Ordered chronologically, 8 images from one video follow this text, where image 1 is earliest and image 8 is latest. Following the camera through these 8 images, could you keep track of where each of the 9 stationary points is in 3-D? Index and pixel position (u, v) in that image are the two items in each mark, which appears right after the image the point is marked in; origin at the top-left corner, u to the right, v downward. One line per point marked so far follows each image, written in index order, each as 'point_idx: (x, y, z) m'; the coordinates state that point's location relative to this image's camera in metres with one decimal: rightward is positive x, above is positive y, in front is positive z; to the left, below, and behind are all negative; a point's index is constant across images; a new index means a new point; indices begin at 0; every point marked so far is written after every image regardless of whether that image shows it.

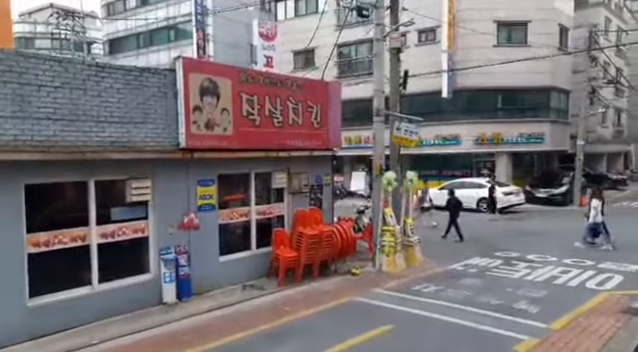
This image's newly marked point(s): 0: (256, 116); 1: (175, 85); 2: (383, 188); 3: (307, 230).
0: (-1.1, +1.0, +8.8) m
1: (-2.2, +1.4, +7.7) m
2: (+1.3, -0.3, +10.3) m
3: (-0.2, -1.0, +9.2) m
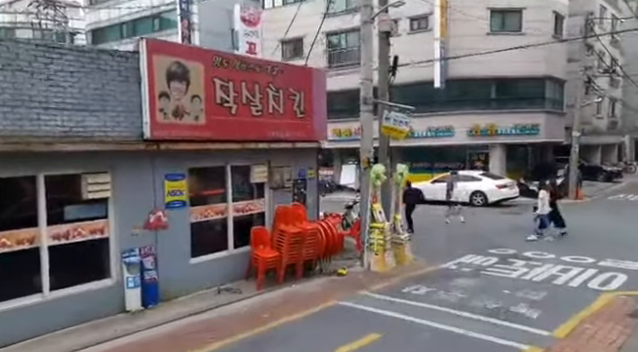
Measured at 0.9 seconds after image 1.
0: (-1.4, +1.1, +8.0) m
1: (-2.5, +1.5, +6.9) m
2: (+1.0, -0.1, +9.5) m
3: (-0.5, -0.9, +8.5) m
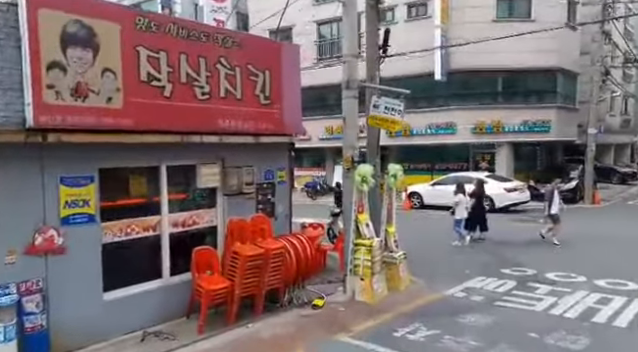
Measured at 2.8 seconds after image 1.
0: (-1.8, +1.1, +6.0) m
1: (-2.9, +1.4, +4.9) m
2: (+0.6, -0.2, +7.5) m
3: (-0.9, -0.9, +6.5) m
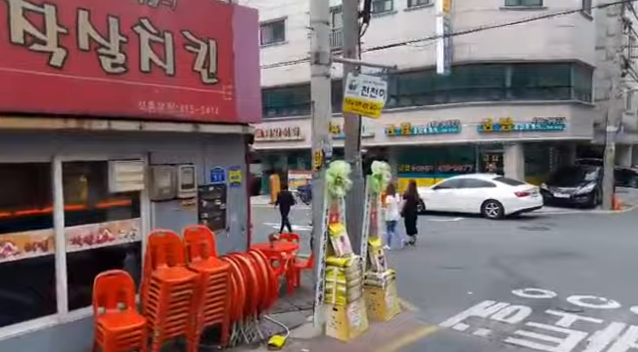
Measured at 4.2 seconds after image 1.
0: (-2.3, +1.1, +4.4) m
1: (-3.4, +1.4, +3.3) m
2: (+0.1, -0.2, +5.9) m
3: (-1.4, -0.9, +4.8) m
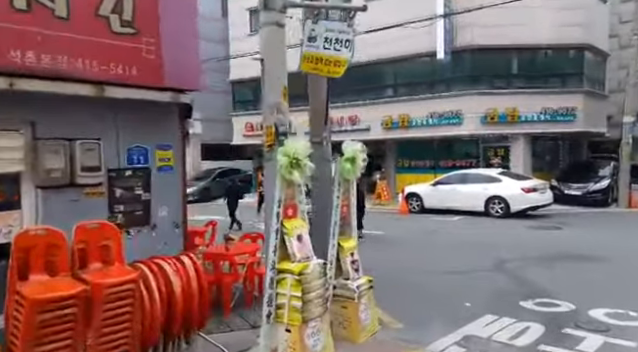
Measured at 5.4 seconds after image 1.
0: (-2.8, +1.3, +3.0) m
1: (-3.9, +1.6, +2.0) m
2: (-0.3, 0.0, +4.5) m
3: (-1.9, -0.7, +3.5) m
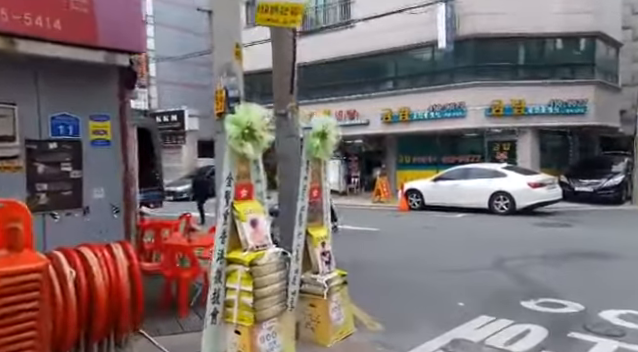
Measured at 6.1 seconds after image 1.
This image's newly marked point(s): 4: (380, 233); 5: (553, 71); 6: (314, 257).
0: (-3.1, +1.5, +2.4) m
1: (-4.2, +1.8, +1.3) m
2: (-0.7, +0.2, +3.8) m
3: (-2.2, -0.5, +2.8) m
4: (+1.3, -1.2, +10.6) m
5: (+7.7, +3.4, +16.5) m
6: (0.0, -0.7, +4.4) m
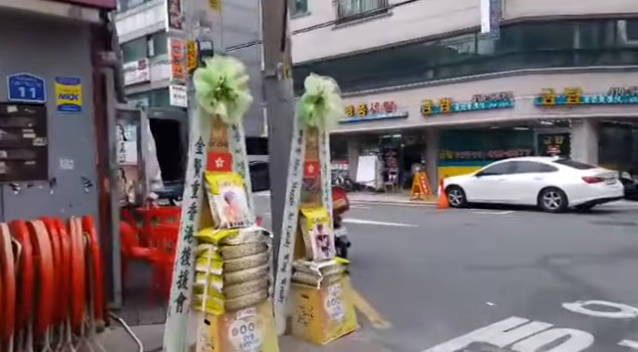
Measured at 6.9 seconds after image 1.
0: (-3.3, +1.7, +2.2) m
1: (-4.6, +2.1, +1.2) m
2: (-0.8, +0.4, +3.3) m
3: (-2.4, -0.3, +2.5) m
4: (+1.9, -1.0, +9.9) m
5: (+8.8, +3.5, +15.1) m
6: (-0.1, -0.5, +3.9) m
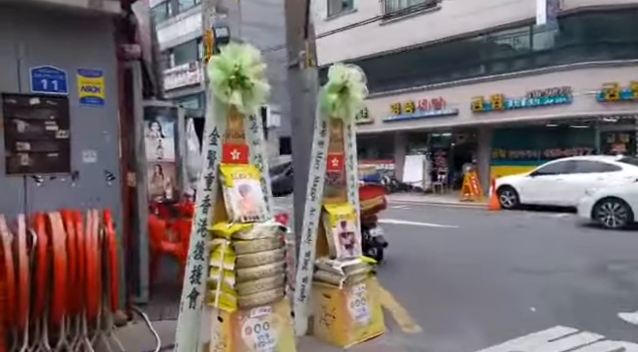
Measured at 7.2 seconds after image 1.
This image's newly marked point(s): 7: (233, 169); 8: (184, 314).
0: (-3.3, +1.8, +2.3) m
1: (-4.6, +2.2, +1.5) m
2: (-0.6, +0.5, +3.2) m
3: (-2.3, -0.2, +2.5) m
4: (+2.7, -1.0, +9.4) m
5: (+10.2, +3.5, +13.9) m
6: (+0.1, -0.5, +3.7) m
7: (-0.5, 0.0, +3.3) m
8: (-0.8, -0.9, +3.1) m
